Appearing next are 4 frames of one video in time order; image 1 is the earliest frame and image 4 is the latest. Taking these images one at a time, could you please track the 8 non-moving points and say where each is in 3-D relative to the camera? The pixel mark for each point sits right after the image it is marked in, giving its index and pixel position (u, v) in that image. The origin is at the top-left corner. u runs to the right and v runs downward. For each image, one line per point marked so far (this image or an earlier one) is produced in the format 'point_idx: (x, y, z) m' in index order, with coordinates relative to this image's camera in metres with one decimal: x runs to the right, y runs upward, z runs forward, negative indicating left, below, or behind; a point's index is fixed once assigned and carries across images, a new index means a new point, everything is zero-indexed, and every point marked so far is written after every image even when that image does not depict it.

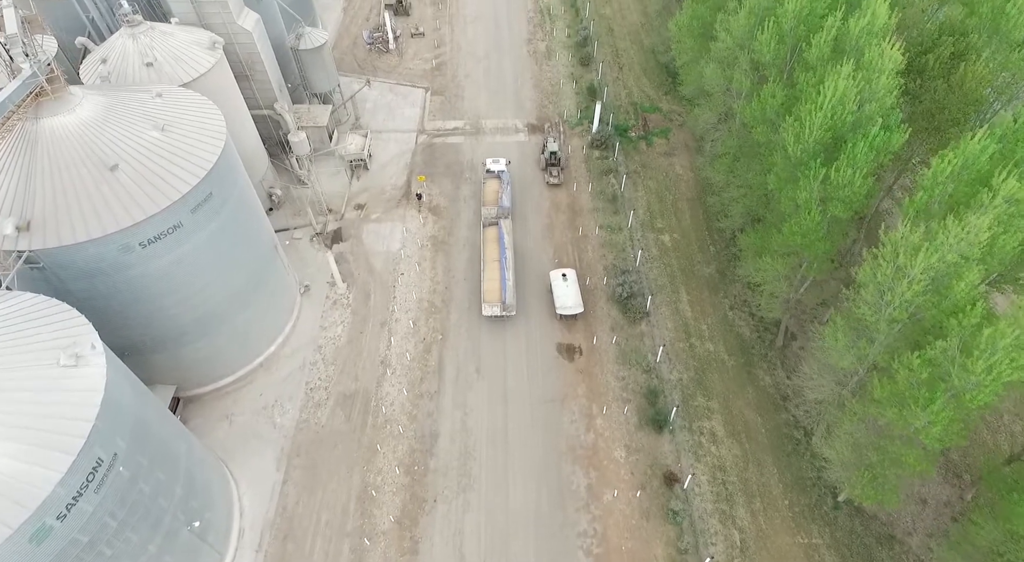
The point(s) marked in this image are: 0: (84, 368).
0: (-11.0, -2.2, +16.3) m
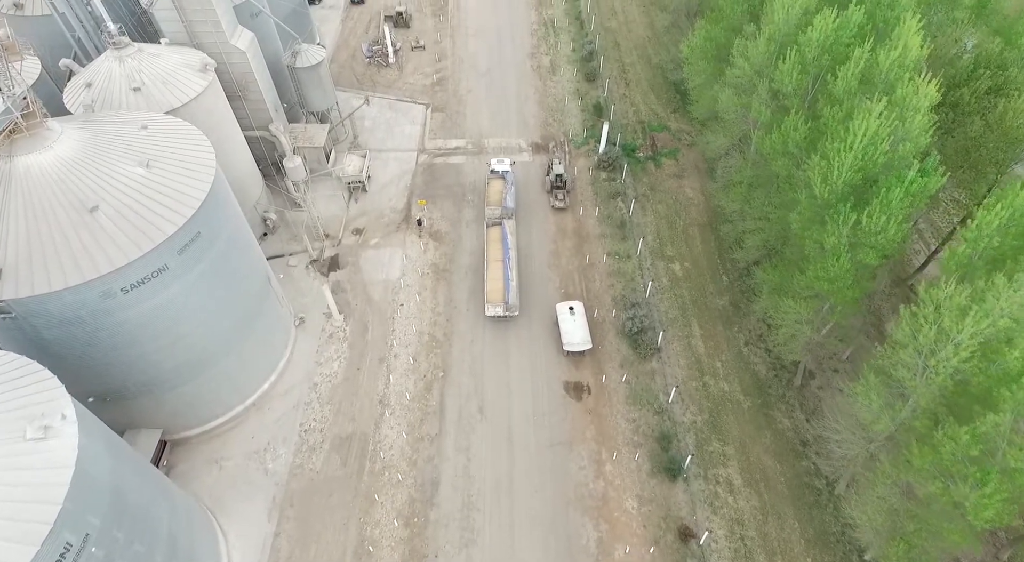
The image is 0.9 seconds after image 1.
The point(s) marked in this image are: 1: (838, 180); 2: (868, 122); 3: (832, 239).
0: (-10.7, -3.7, +14.9) m
1: (+10.1, +3.1, +19.8) m
2: (+10.8, +4.8, +19.3) m
3: (+9.9, +1.3, +19.7) m
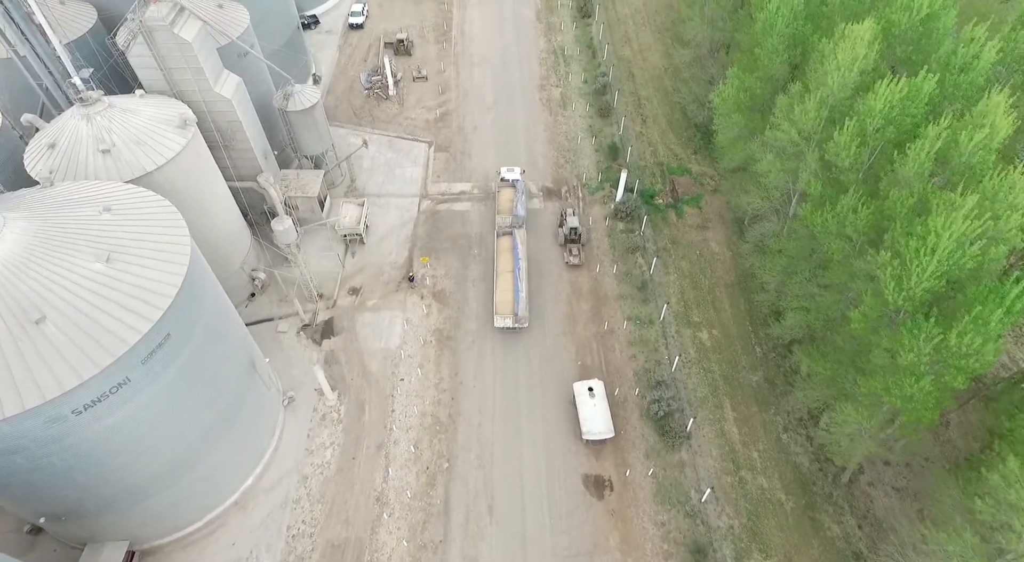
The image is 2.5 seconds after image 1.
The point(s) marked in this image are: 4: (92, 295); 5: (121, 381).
0: (-10.2, -6.9, +11.9) m
1: (+10.6, -0.1, +16.8) m
2: (+11.3, +1.6, +16.3) m
3: (+10.5, -2.0, +16.7) m
4: (-11.6, -0.4, +17.7) m
5: (-10.8, -2.7, +17.6) m
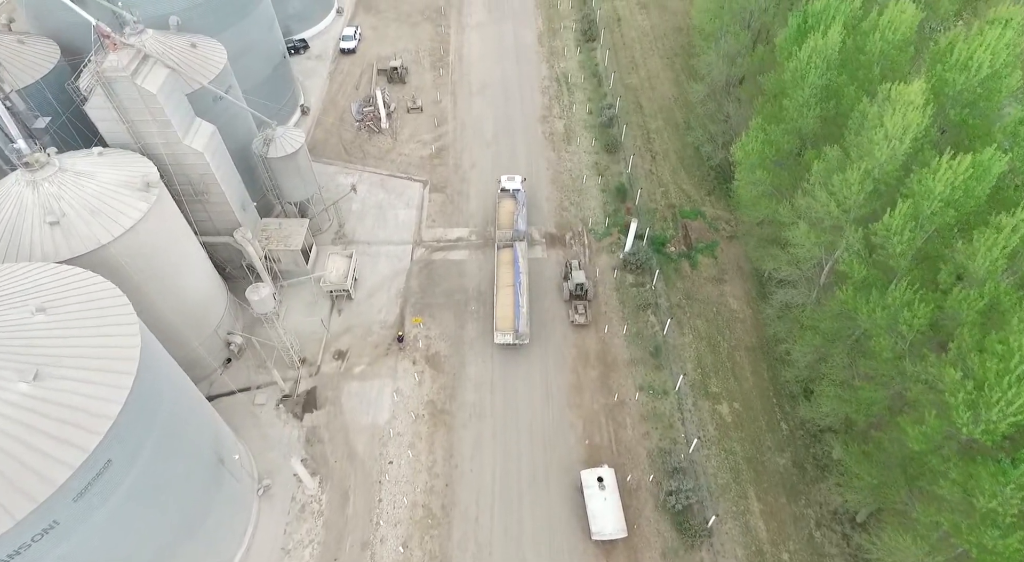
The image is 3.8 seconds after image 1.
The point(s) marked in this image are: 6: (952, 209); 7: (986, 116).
0: (-10.2, -9.8, +9.1) m
1: (+10.6, -3.0, +14.0) m
2: (+11.3, -1.3, +13.6) m
3: (+10.4, -4.8, +13.9) m
4: (-11.6, -3.3, +14.9) m
5: (-10.8, -5.7, +14.8) m
6: (+11.9, +2.0, +17.2) m
7: (+14.3, +5.0, +19.2) m
